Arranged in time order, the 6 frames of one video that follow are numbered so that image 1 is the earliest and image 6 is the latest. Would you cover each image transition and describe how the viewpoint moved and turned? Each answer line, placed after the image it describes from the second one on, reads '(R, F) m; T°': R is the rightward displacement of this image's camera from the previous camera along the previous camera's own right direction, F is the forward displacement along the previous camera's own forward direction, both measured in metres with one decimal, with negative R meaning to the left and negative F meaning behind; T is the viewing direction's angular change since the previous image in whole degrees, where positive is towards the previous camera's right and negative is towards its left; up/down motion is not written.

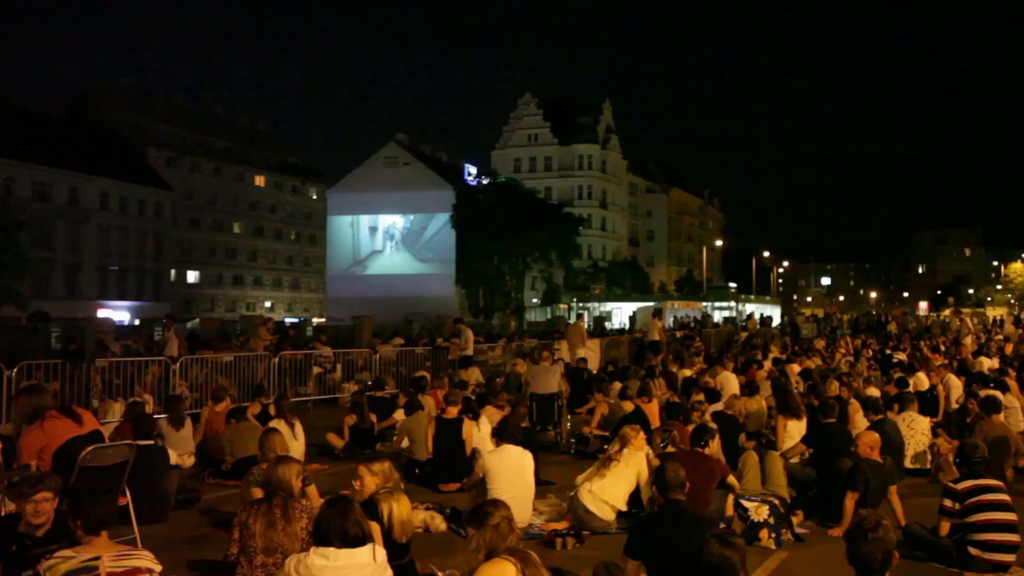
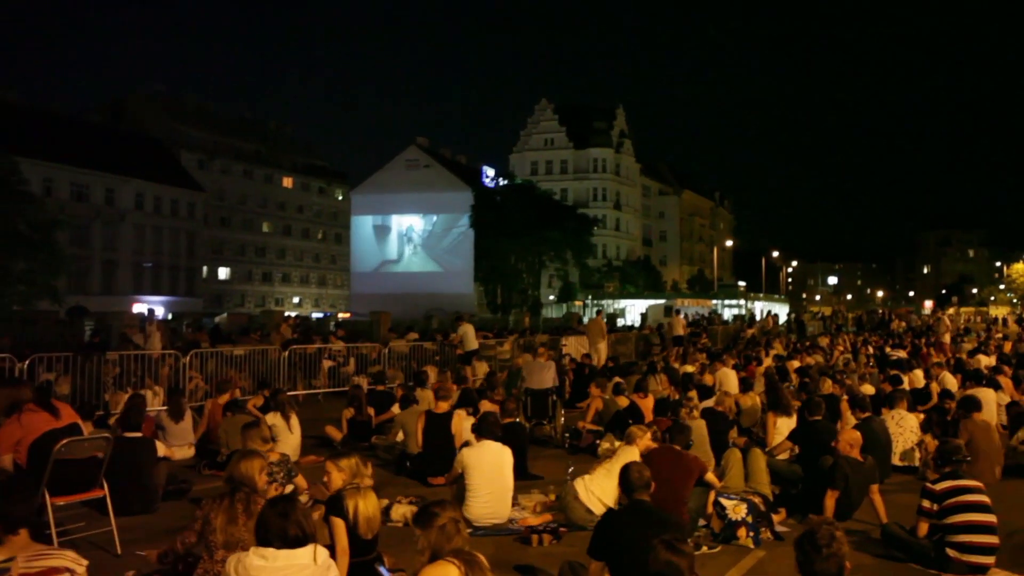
(+0.3, +0.1) m; -1°
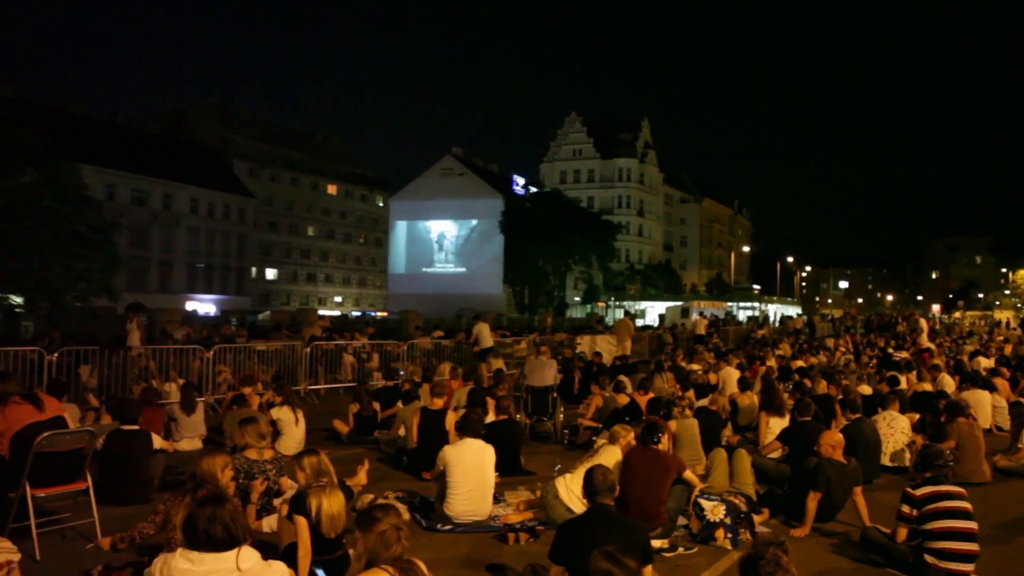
(+0.4, +0.1) m; -2°
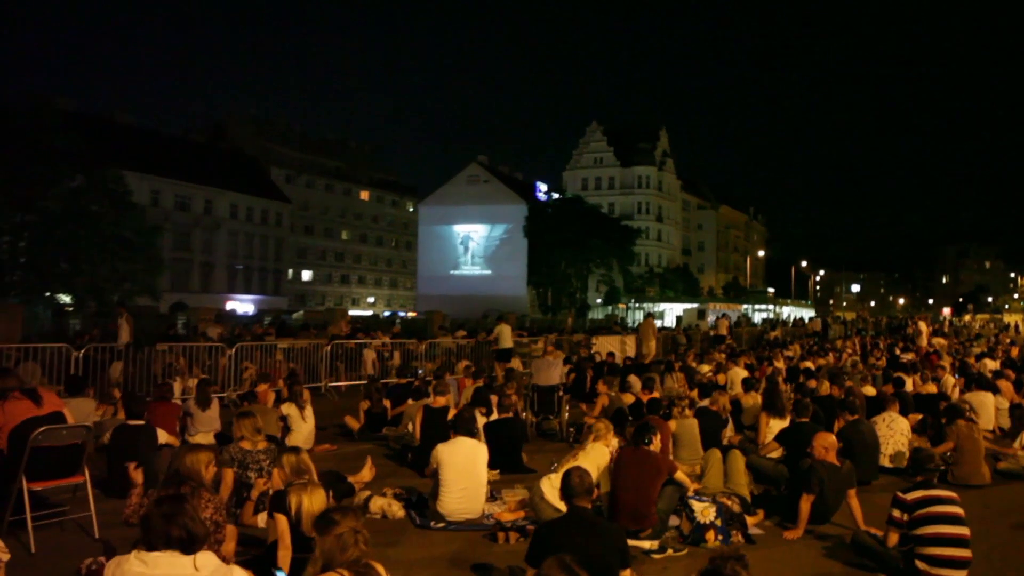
(+0.3, 0.0) m; -1°
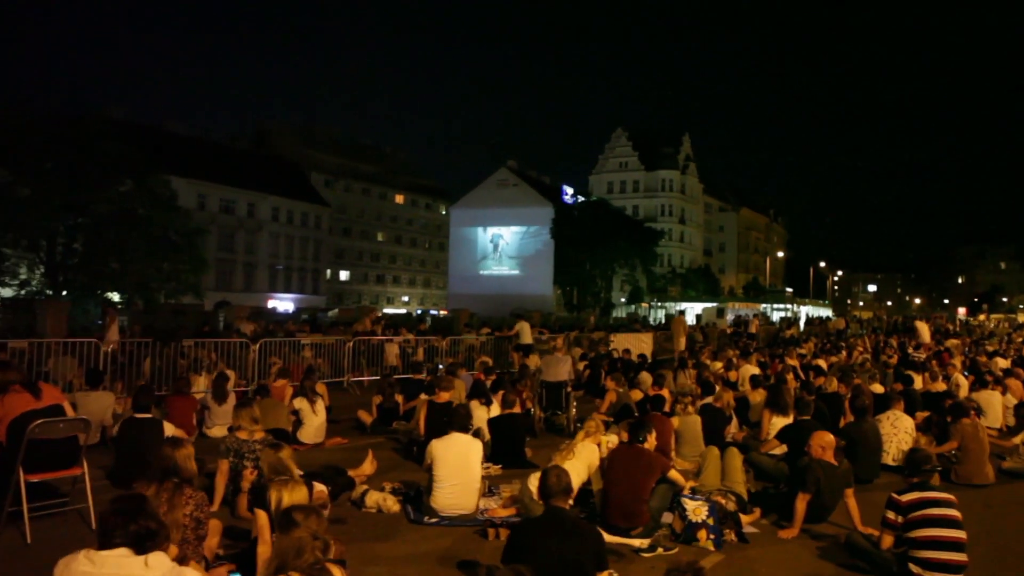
(+0.3, +0.1) m; -2°
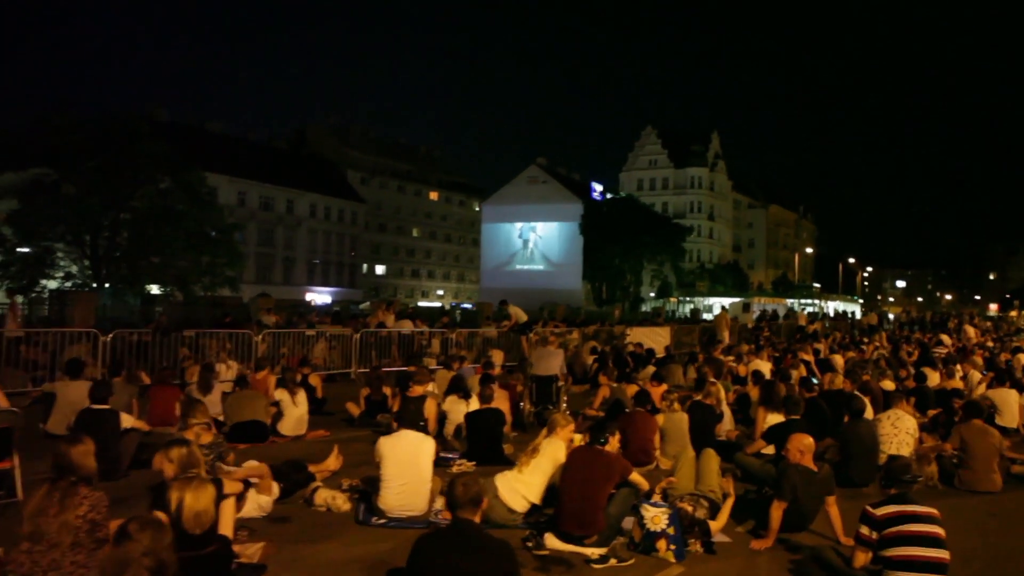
(+0.7, +0.7) m; -2°
